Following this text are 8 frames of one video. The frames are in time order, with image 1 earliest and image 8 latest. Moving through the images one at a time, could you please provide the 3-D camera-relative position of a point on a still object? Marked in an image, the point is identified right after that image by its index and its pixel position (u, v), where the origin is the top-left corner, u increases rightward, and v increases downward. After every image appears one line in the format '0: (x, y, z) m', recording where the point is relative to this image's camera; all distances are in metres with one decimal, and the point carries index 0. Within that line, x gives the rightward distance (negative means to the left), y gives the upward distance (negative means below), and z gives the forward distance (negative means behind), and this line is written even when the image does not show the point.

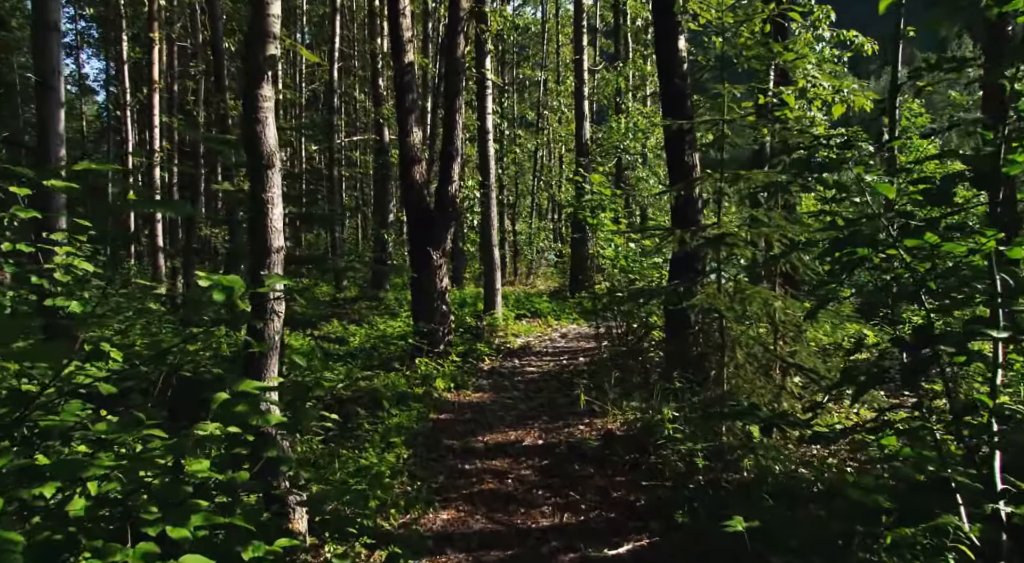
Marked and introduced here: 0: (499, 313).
0: (-0.2, -0.6, +17.7) m
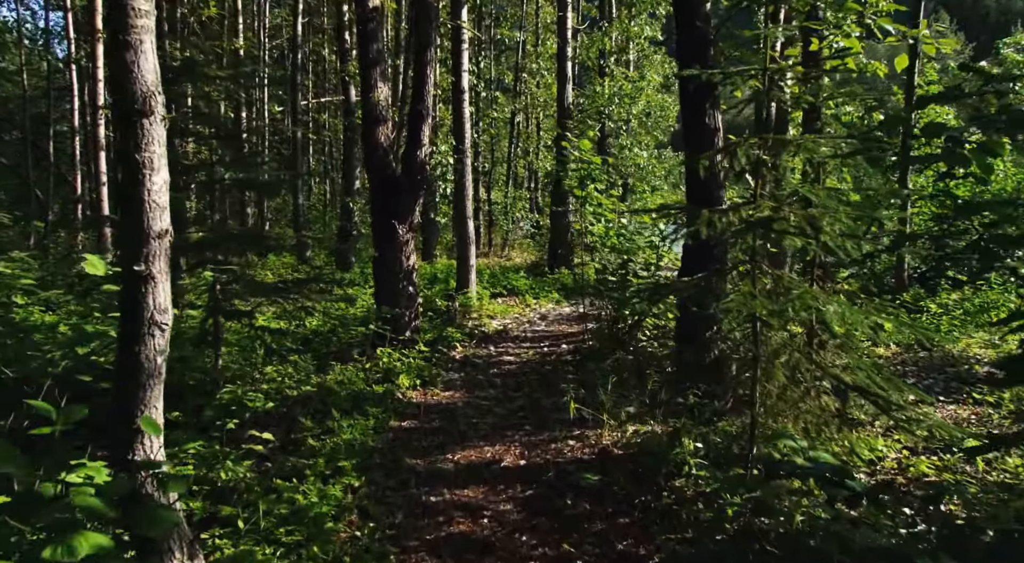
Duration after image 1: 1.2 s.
0: (-0.6, -0.2, +16.1) m
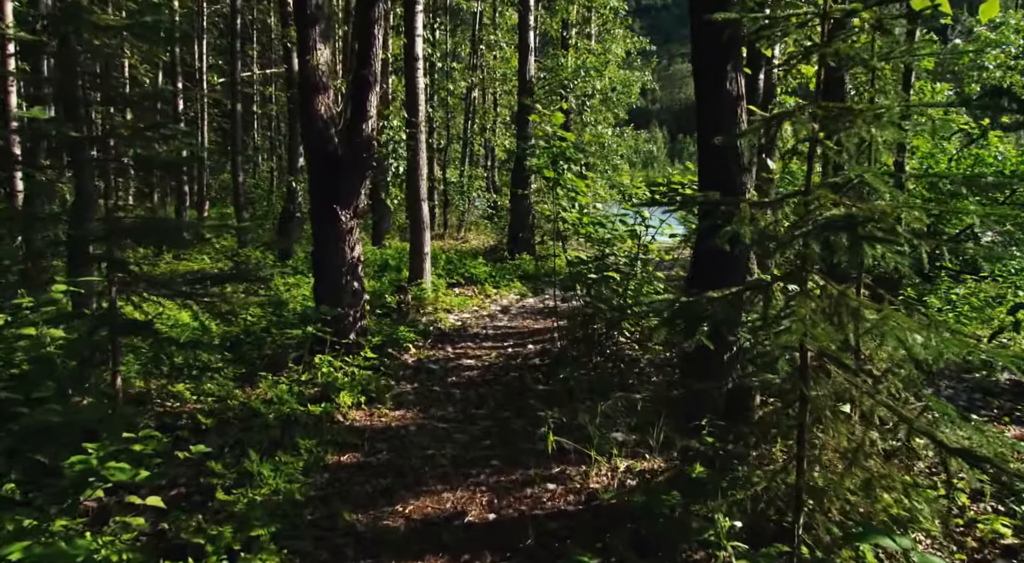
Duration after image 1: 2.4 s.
0: (-1.2, 0.0, +14.6) m
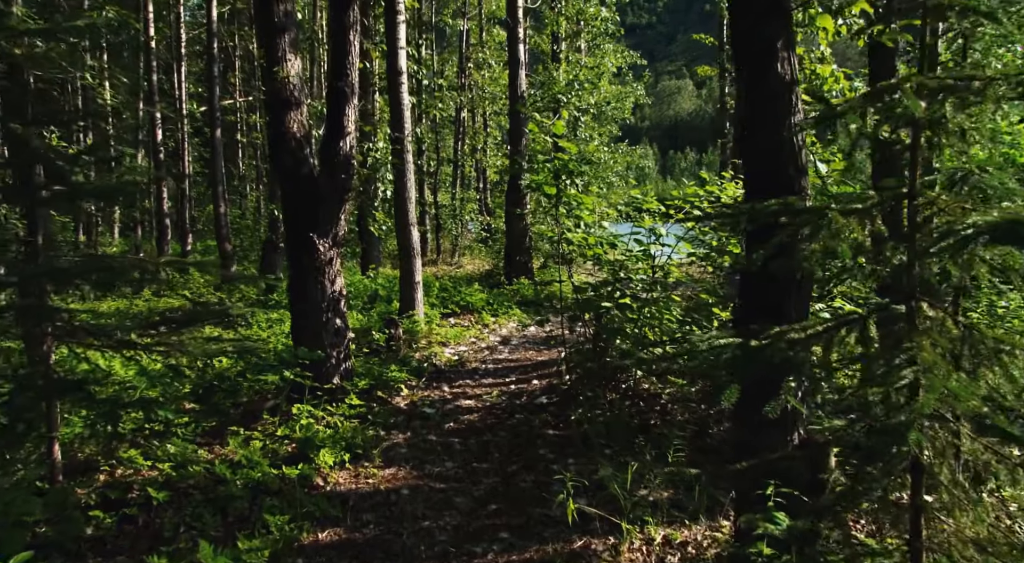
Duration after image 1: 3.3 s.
0: (-1.2, -0.5, +13.5) m
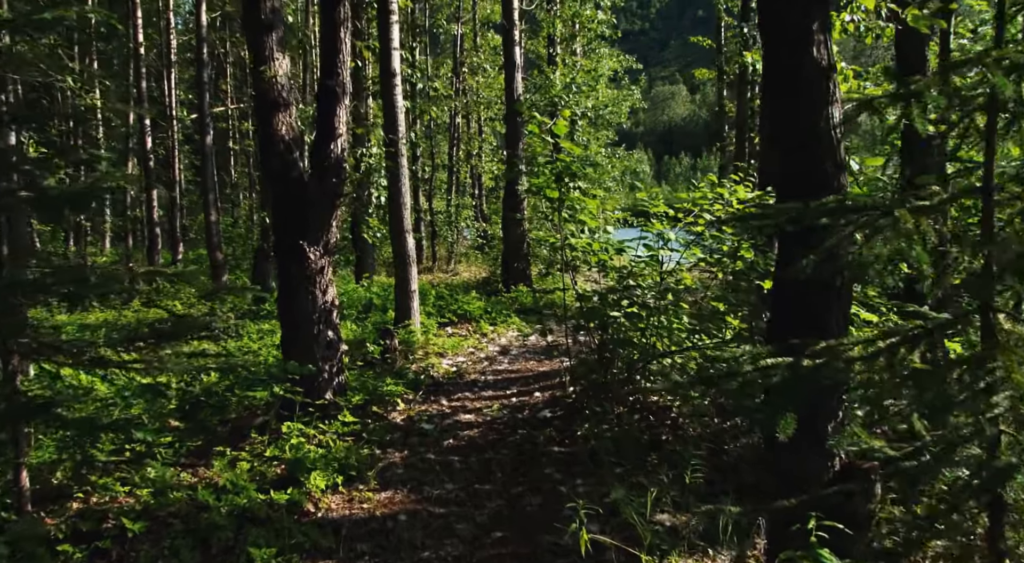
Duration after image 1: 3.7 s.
0: (-1.2, -0.6, +13.0) m
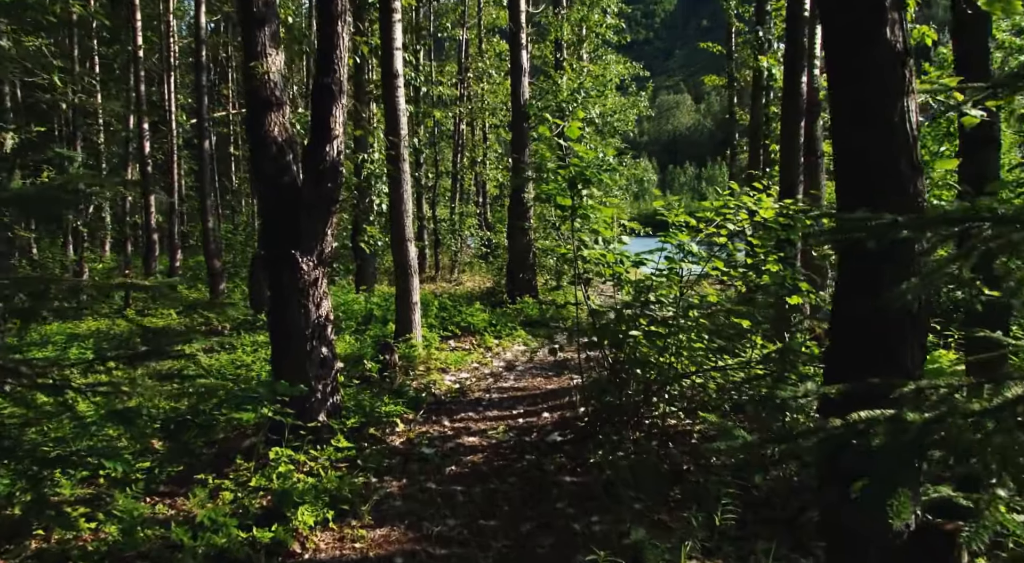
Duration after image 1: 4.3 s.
0: (-1.2, -0.7, +12.4) m
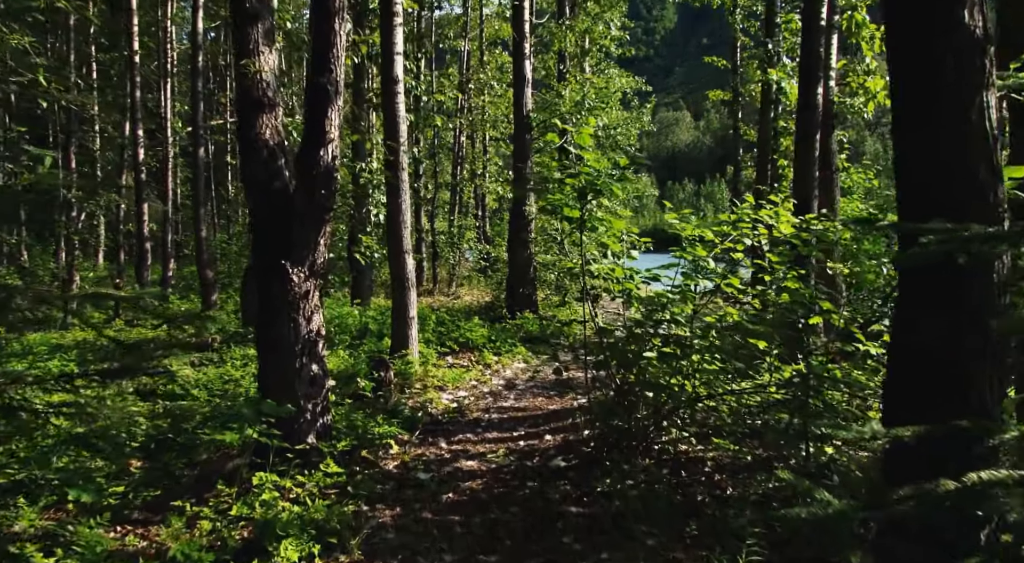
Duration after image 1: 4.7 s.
0: (-1.2, -0.9, +11.9) m
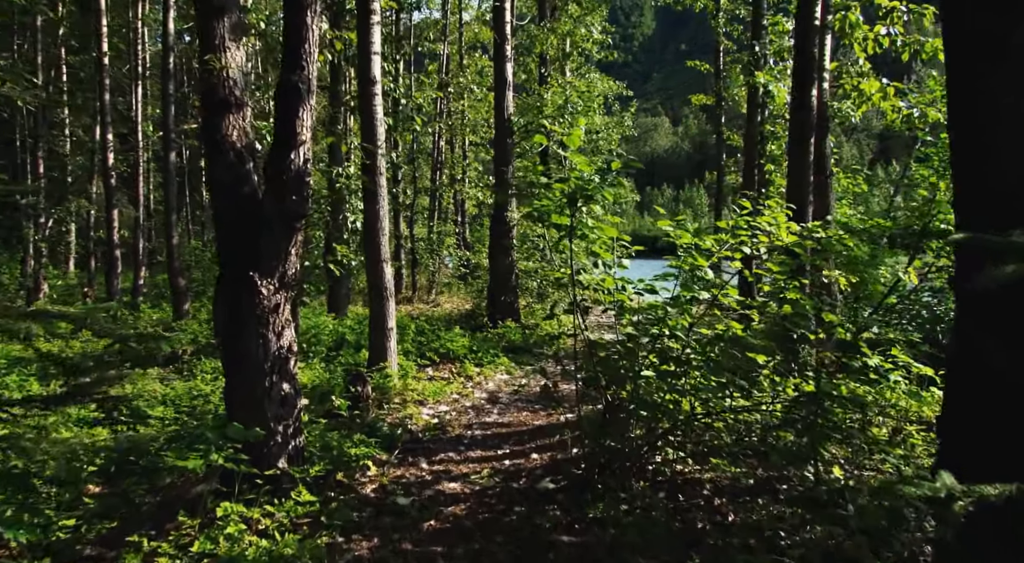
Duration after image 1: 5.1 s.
0: (-1.4, -1.0, +11.4) m
